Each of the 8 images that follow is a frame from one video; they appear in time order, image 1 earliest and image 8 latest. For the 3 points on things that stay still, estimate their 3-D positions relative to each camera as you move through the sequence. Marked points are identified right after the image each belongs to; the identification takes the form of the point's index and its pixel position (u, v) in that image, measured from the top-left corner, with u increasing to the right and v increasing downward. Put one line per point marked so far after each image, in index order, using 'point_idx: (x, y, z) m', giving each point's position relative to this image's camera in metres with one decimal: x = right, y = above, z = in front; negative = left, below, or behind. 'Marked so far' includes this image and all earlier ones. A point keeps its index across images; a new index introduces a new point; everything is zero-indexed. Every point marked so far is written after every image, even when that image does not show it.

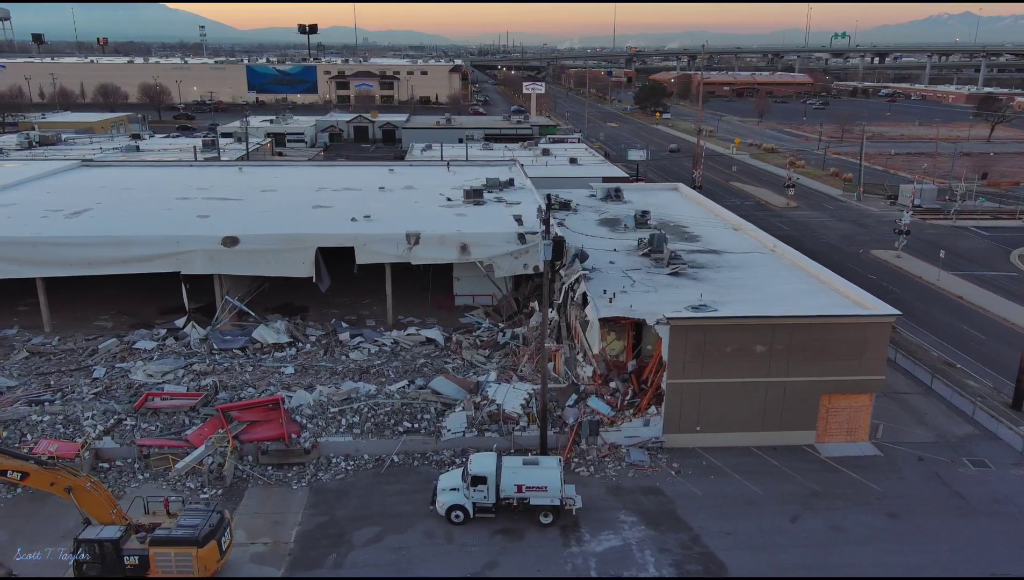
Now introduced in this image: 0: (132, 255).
0: (-7.8, +0.7, +12.6) m
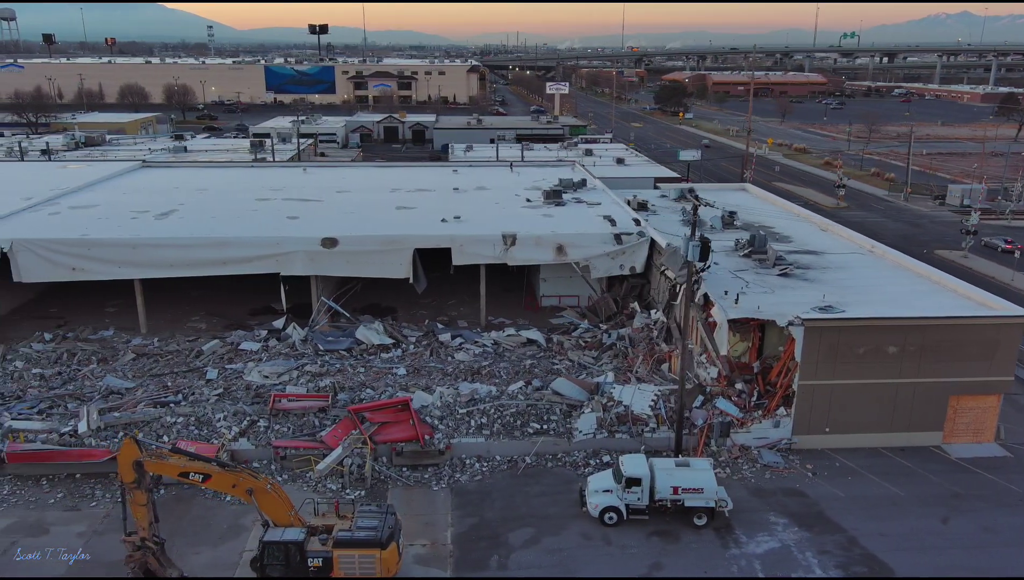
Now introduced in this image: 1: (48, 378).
0: (-5.7, +0.7, +12.6) m
1: (-8.2, -1.6, +10.9) m
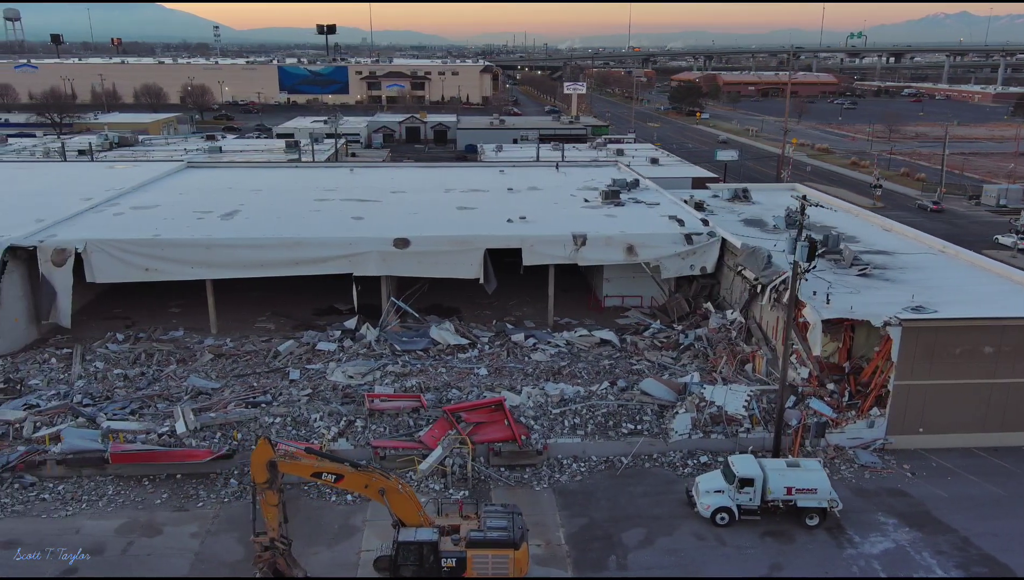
0: (-4.2, +0.7, +12.6) m
1: (-6.7, -1.6, +10.9) m
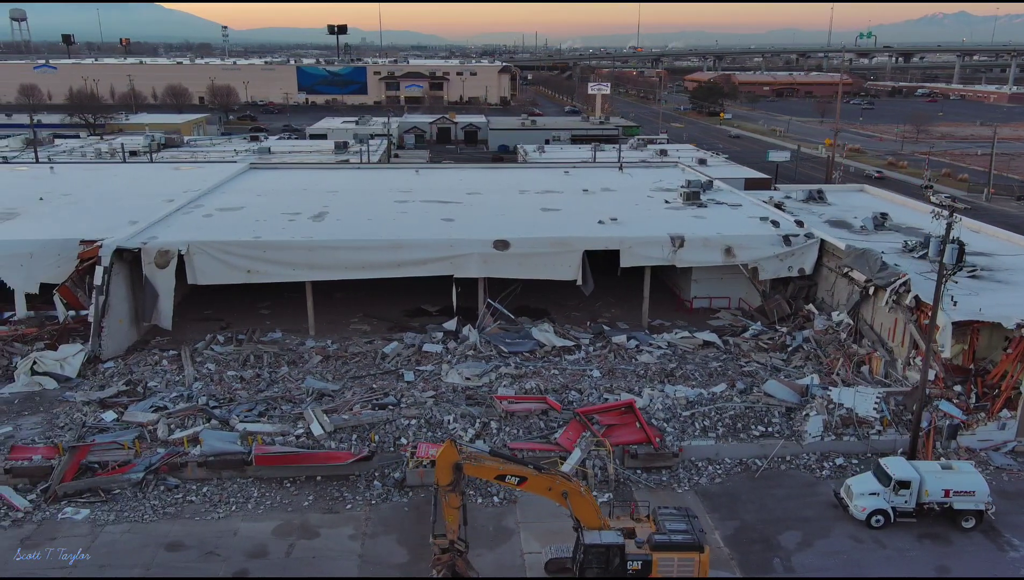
0: (-2.2, +0.6, +12.6) m
1: (-4.7, -1.6, +10.9) m
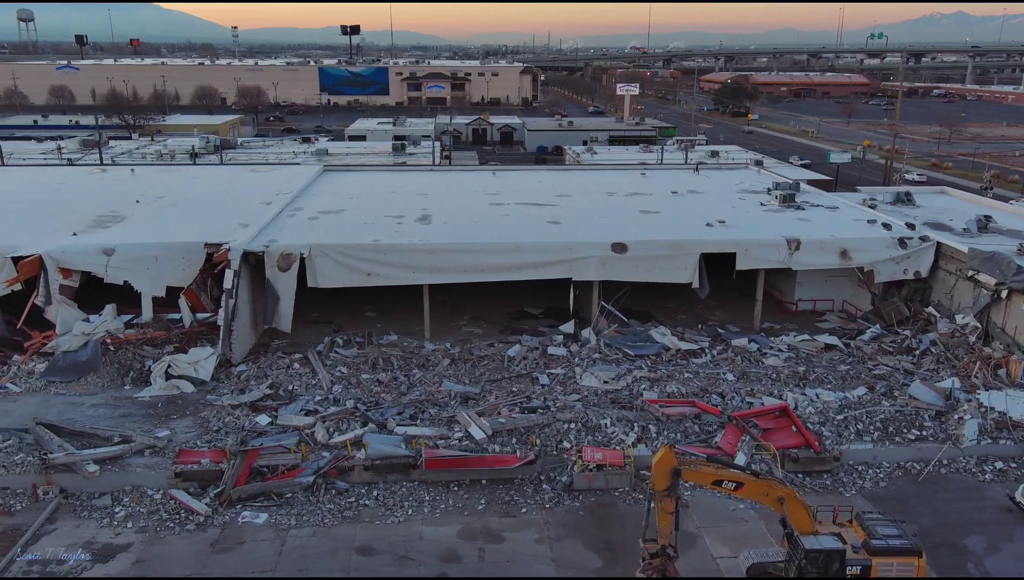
0: (+0.3, +0.6, +12.6) m
1: (-2.2, -1.7, +10.9) m
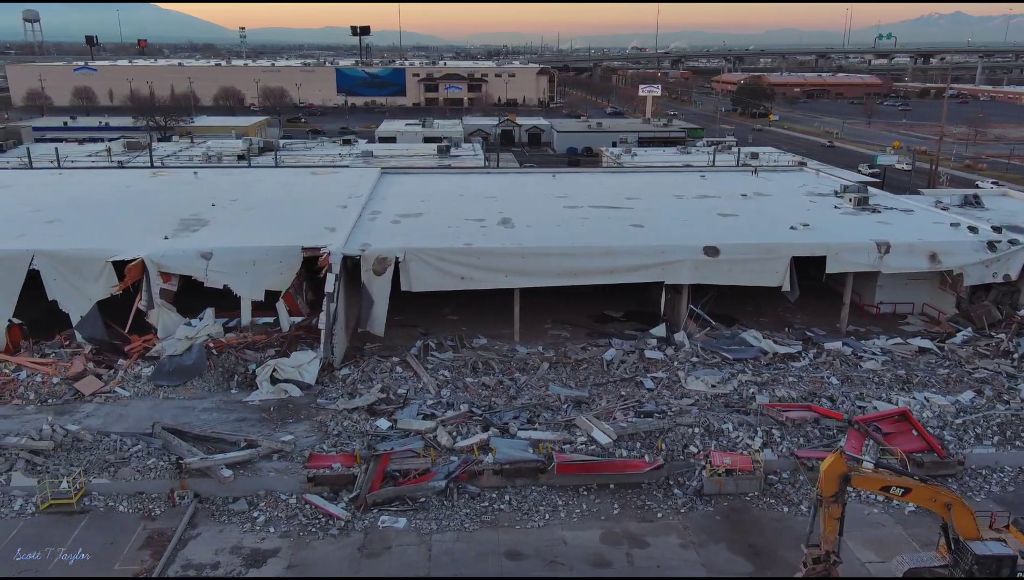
0: (+2.2, +0.5, +12.6) m
1: (-0.3, -1.7, +11.0) m
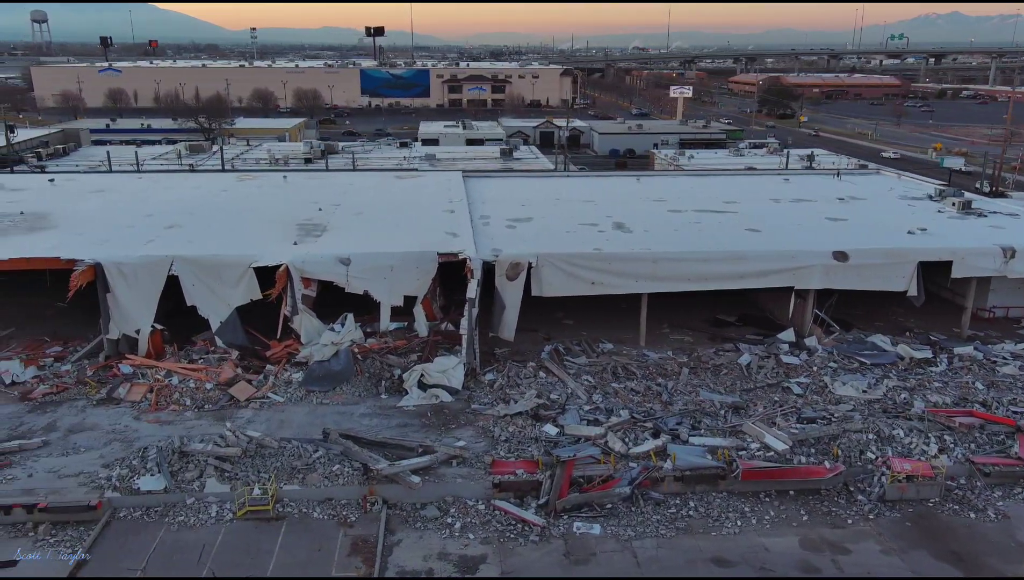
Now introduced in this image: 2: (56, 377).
0: (+4.9, +0.4, +12.7) m
1: (+2.4, -1.8, +11.0) m
2: (-8.5, -1.6, +11.5) m
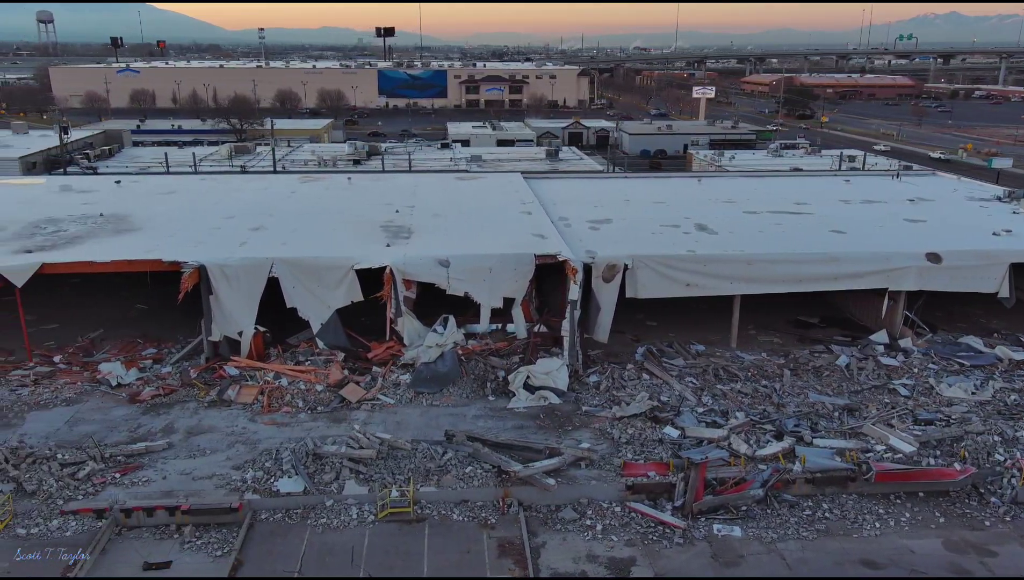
0: (+6.8, +0.4, +12.7) m
1: (+4.3, -1.9, +11.0) m
2: (-6.6, -1.7, +11.5) m
